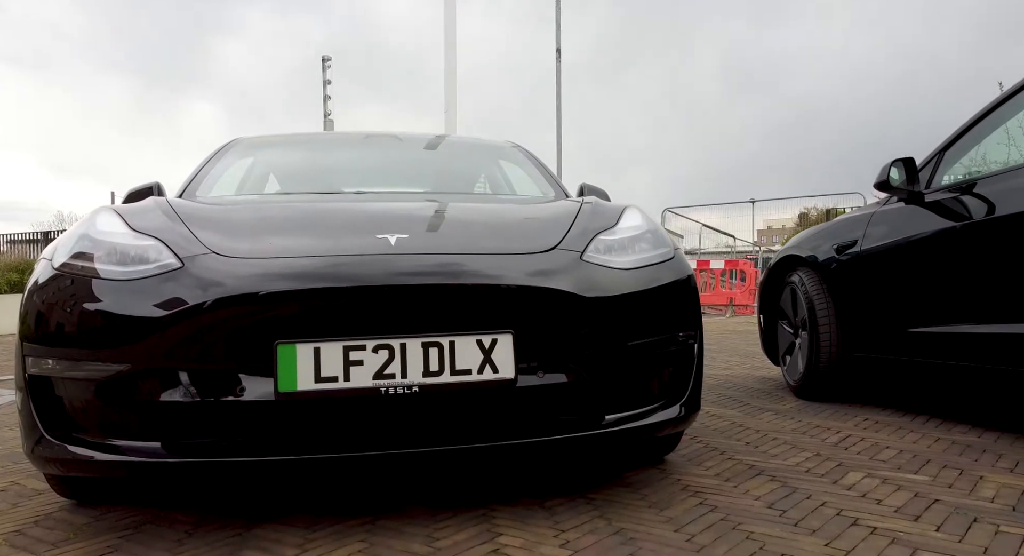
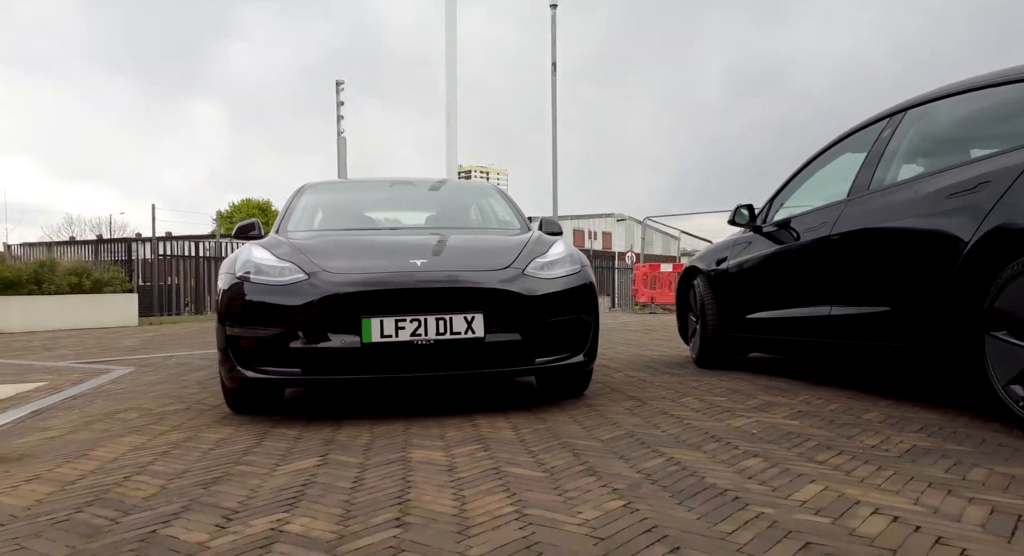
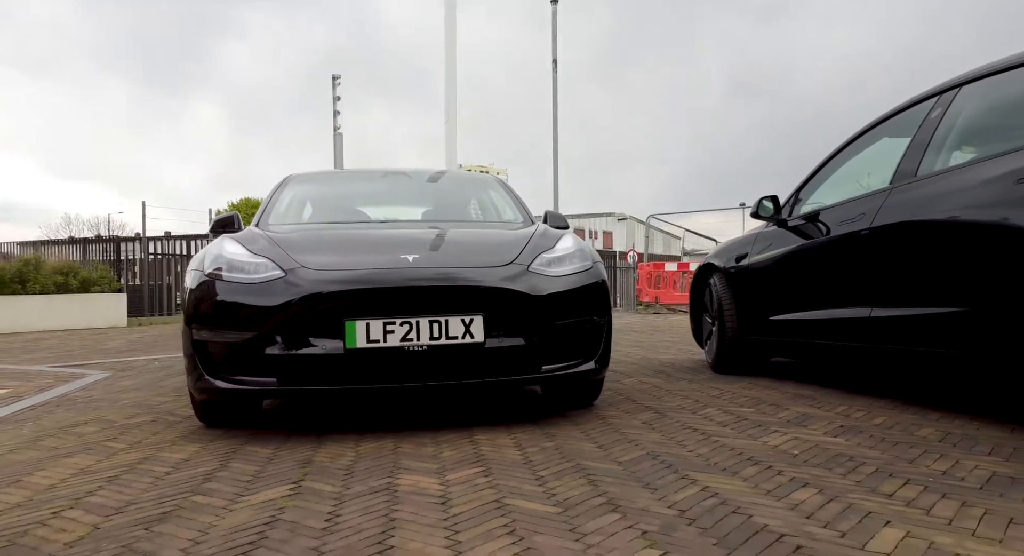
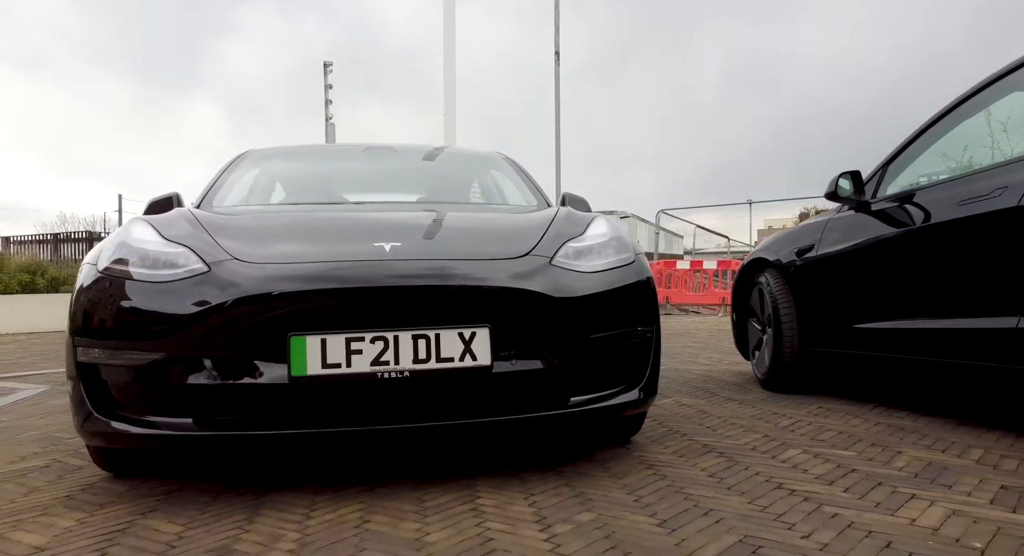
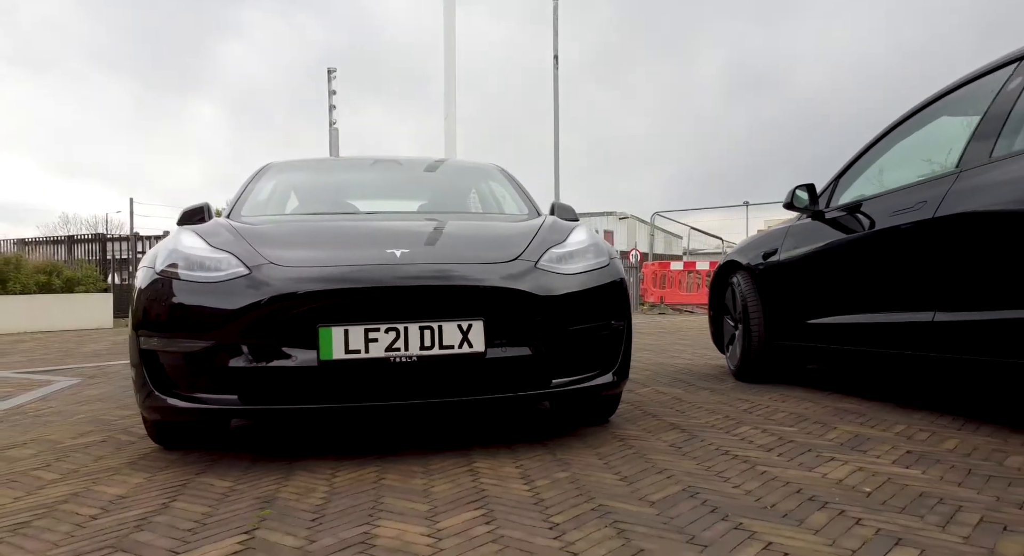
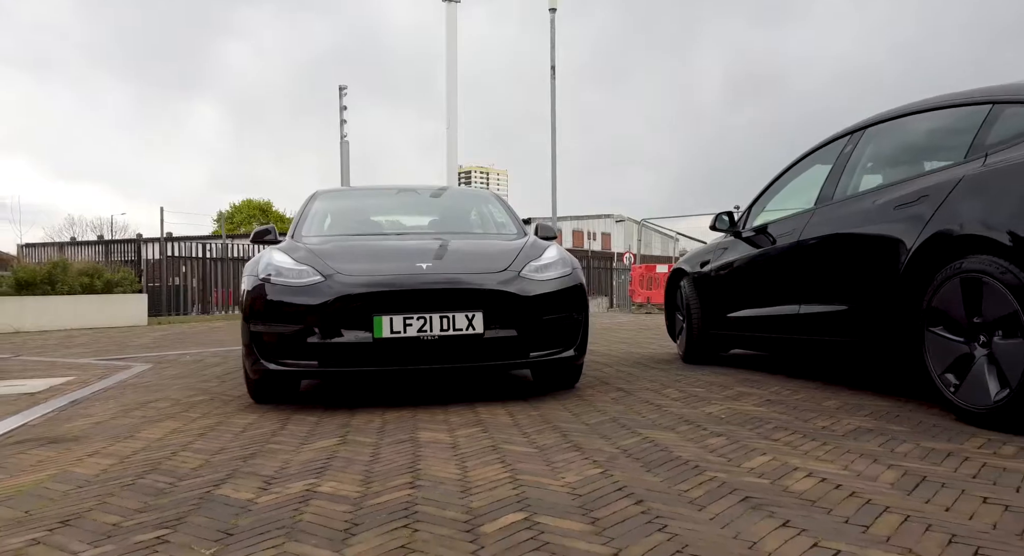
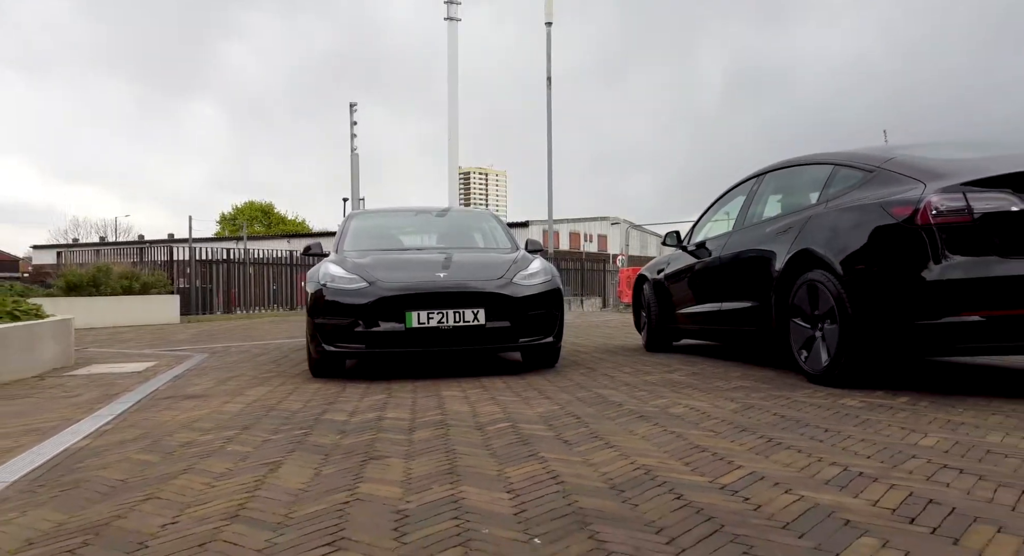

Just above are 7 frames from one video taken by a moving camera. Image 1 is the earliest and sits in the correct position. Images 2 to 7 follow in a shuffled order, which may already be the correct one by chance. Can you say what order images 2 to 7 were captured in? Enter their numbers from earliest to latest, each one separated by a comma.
4, 5, 3, 2, 6, 7
